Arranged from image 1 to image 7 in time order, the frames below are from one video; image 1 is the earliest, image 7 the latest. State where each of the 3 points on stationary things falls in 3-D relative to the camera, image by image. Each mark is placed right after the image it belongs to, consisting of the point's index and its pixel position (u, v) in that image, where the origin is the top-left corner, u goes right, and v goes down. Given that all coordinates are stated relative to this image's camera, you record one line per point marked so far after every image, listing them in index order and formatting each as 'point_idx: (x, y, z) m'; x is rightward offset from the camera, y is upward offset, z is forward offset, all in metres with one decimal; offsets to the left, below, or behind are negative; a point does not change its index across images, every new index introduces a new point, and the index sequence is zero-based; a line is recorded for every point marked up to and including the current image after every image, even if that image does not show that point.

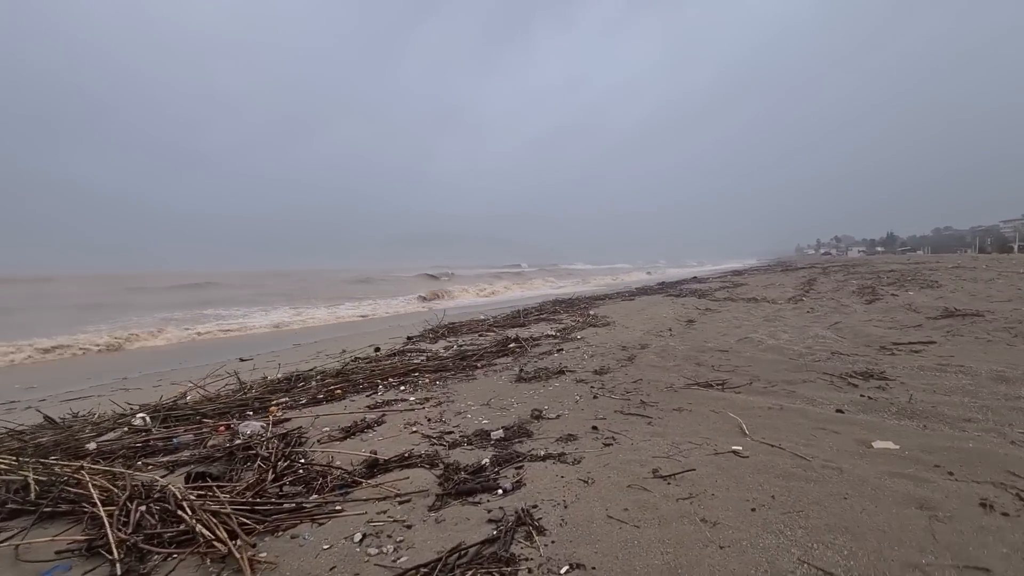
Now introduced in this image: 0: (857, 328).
0: (+4.6, -0.5, +6.6) m
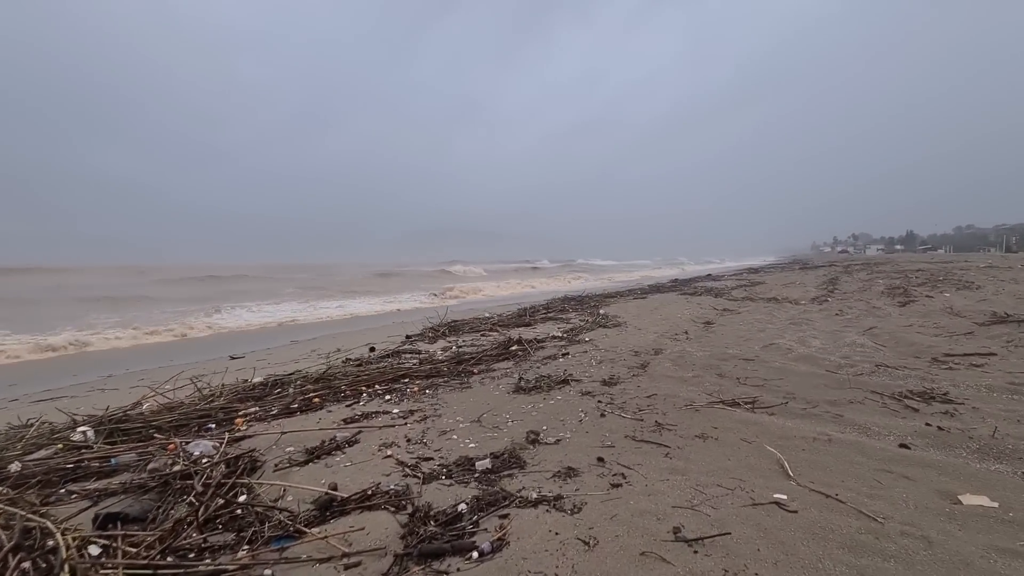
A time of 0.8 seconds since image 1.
0: (+4.6, -0.6, +5.9) m
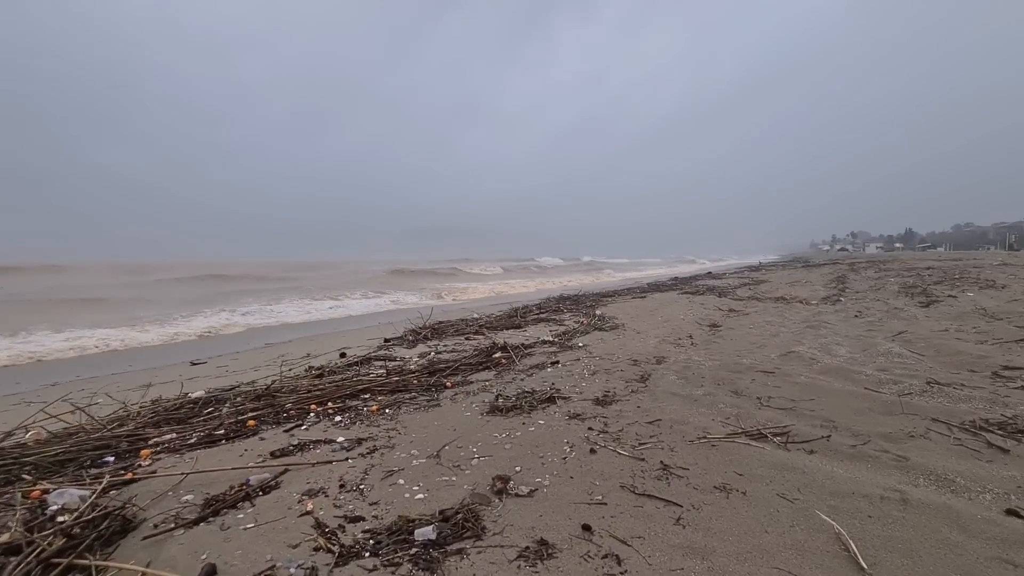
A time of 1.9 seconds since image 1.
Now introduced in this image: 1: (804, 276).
0: (+4.4, -0.6, +5.1) m
1: (+11.5, +0.5, +19.1) m
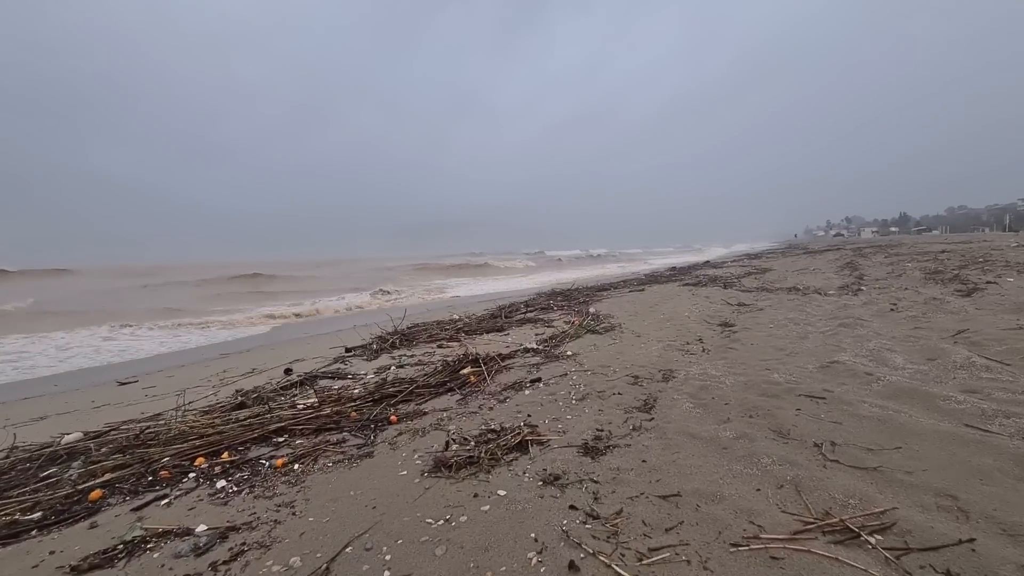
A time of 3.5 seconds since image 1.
0: (+4.2, -0.5, +4.0) m
1: (+11.0, +0.9, +18.1) m
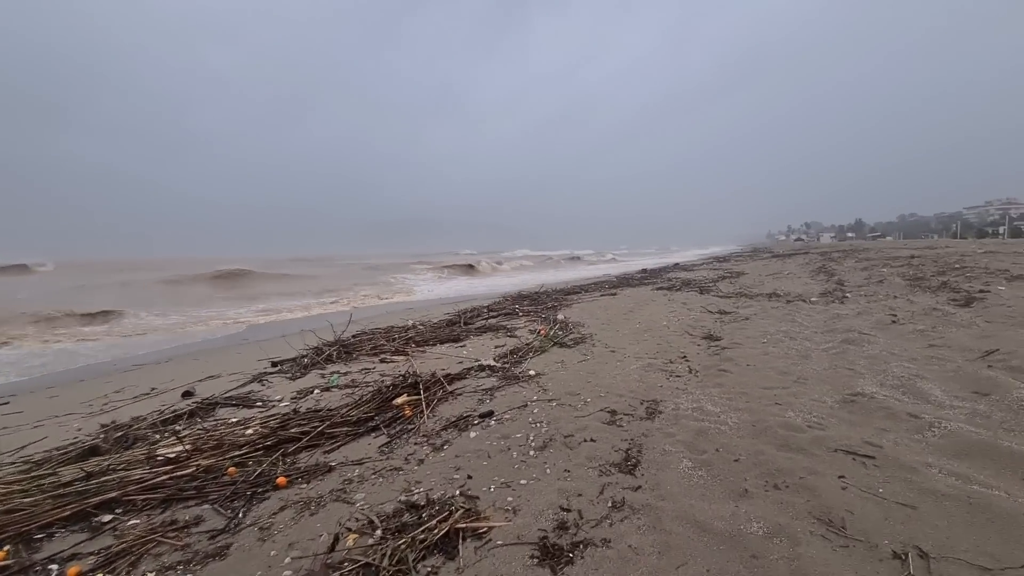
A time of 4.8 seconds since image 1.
0: (+3.8, -0.6, +3.3) m
1: (+9.8, +0.8, +17.7) m
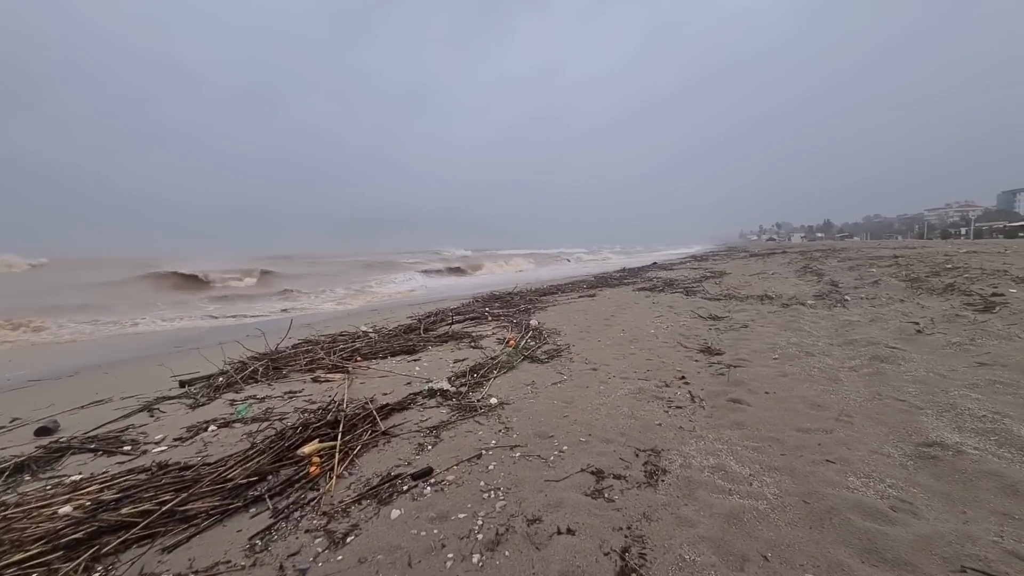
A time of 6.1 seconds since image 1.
0: (+3.5, -0.6, +2.4) m
1: (+8.9, +0.8, +17.1) m
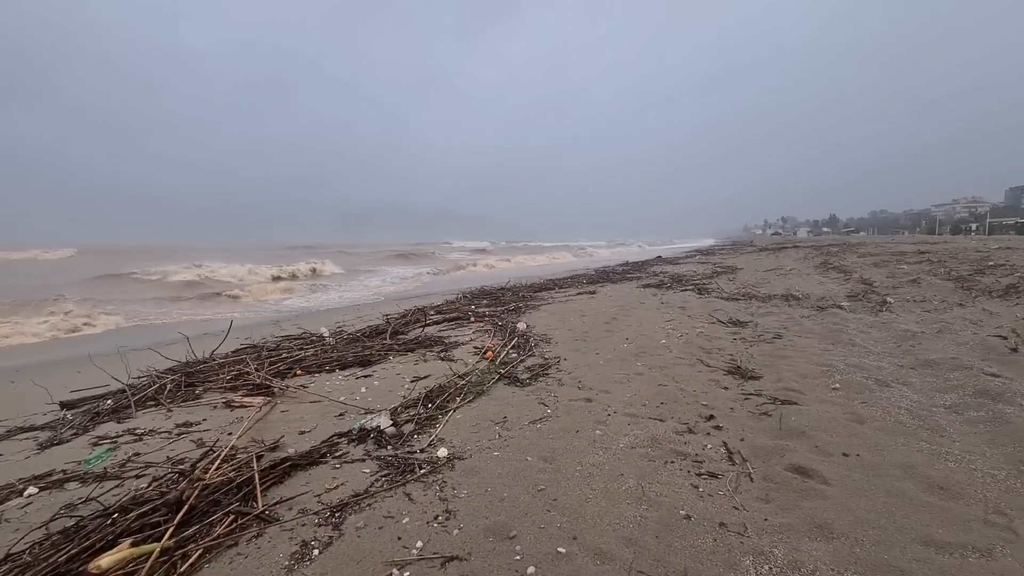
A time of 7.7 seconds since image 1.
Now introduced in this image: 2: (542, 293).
0: (+3.3, -0.7, +1.3) m
1: (+8.7, +0.9, +15.9) m
2: (+0.5, -0.1, +9.5) m
